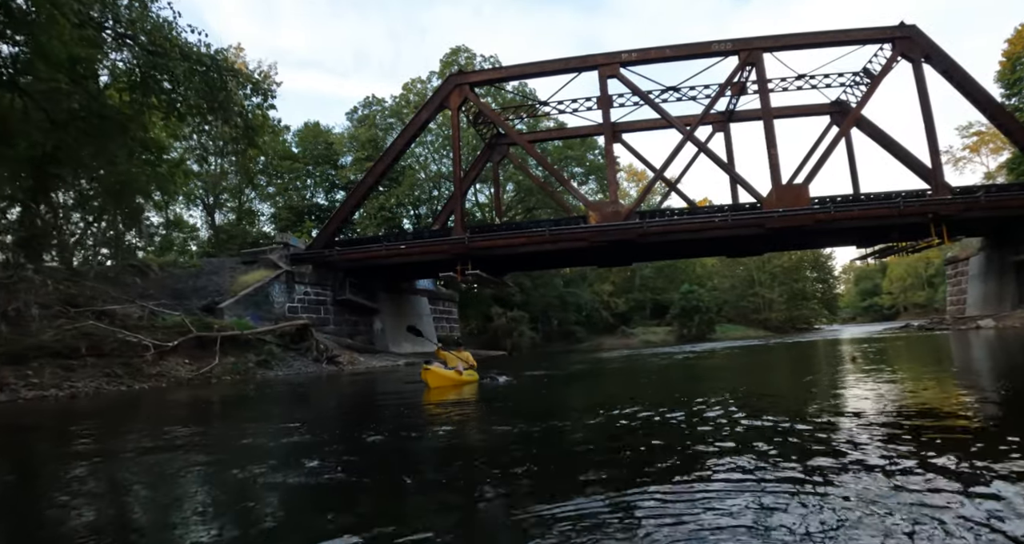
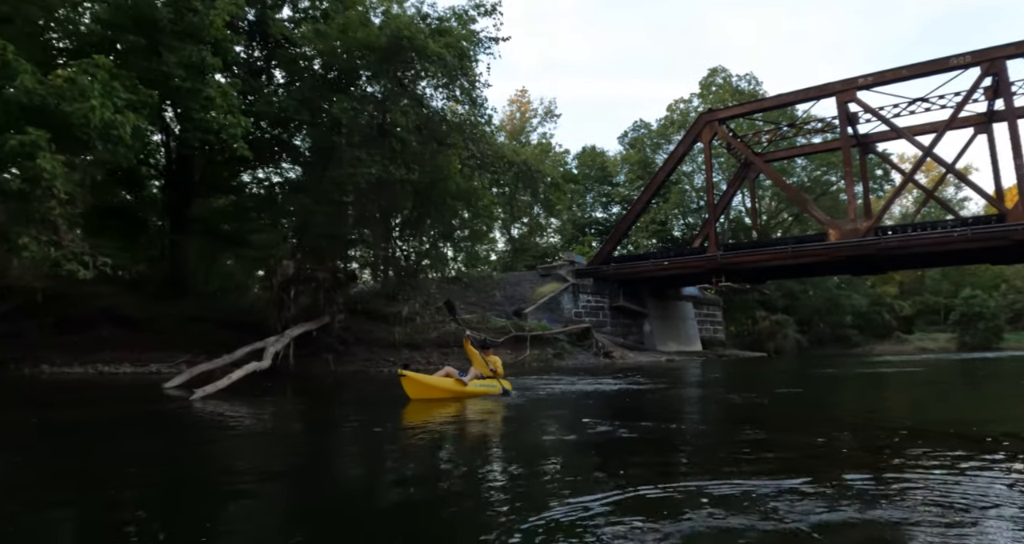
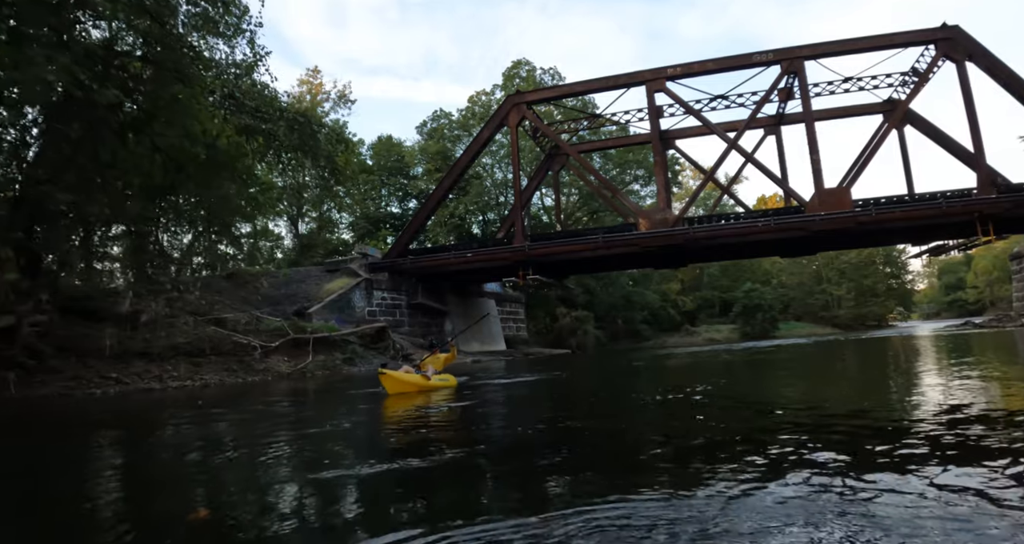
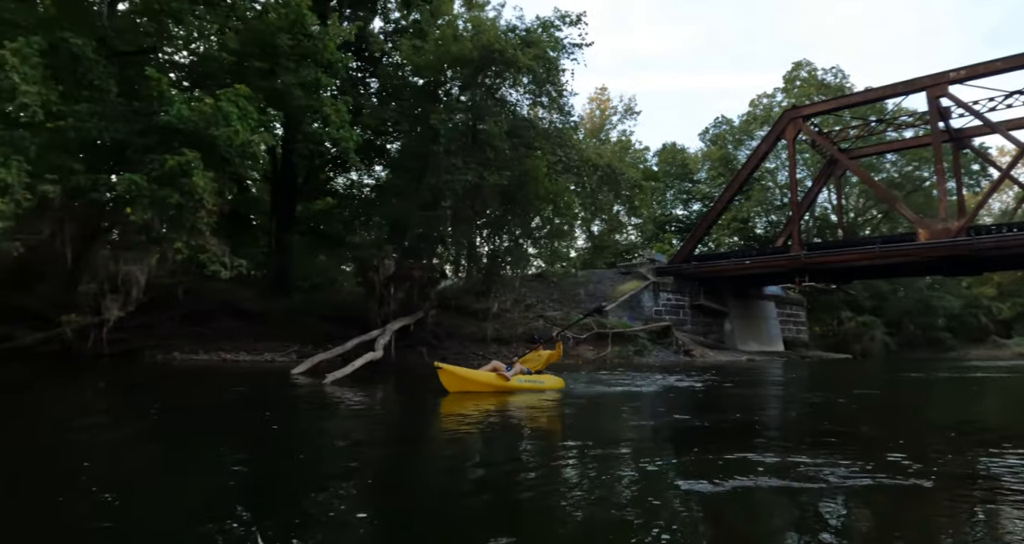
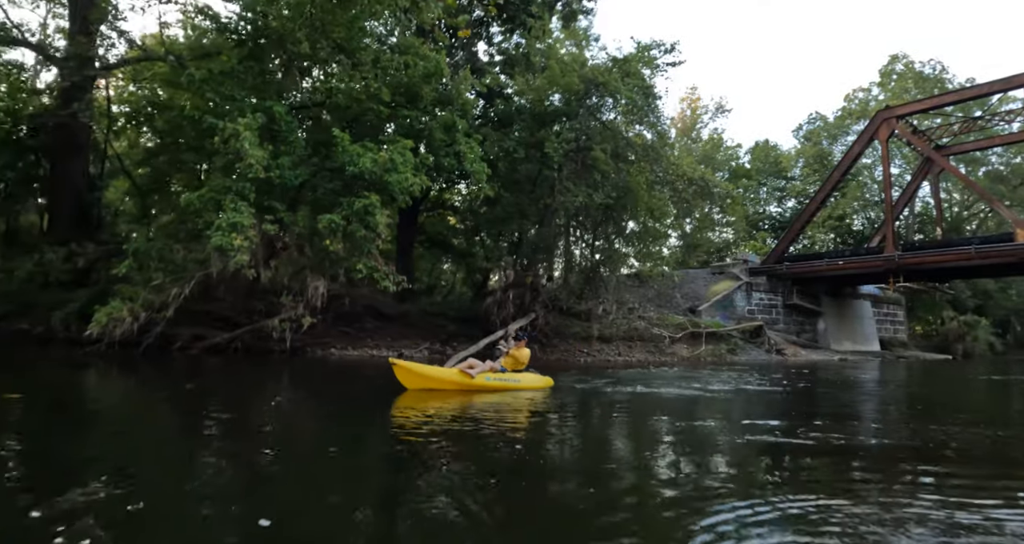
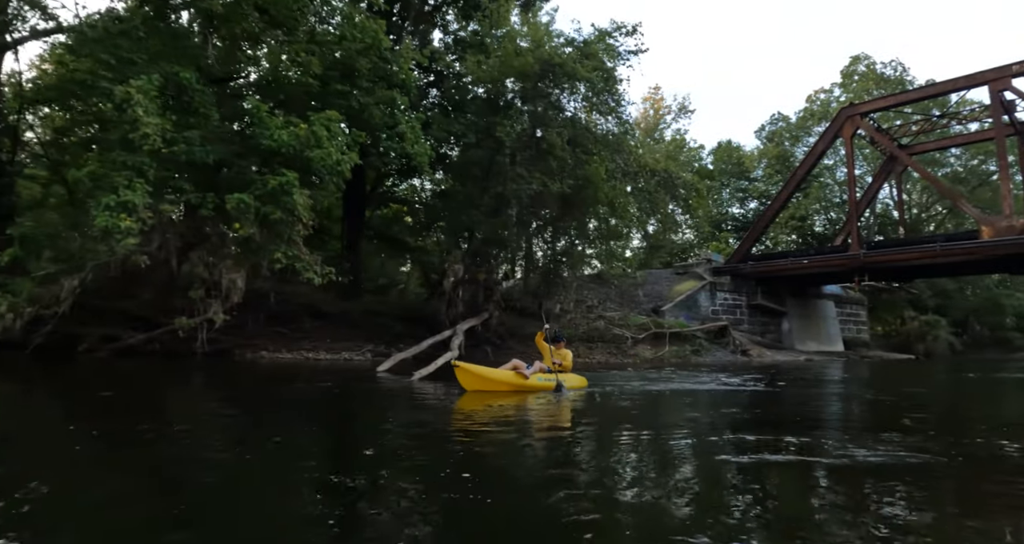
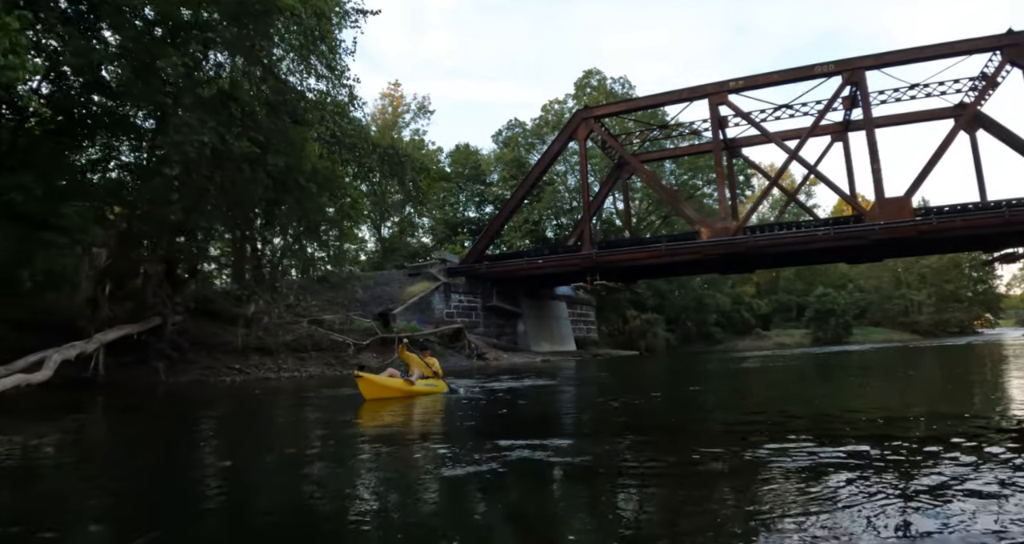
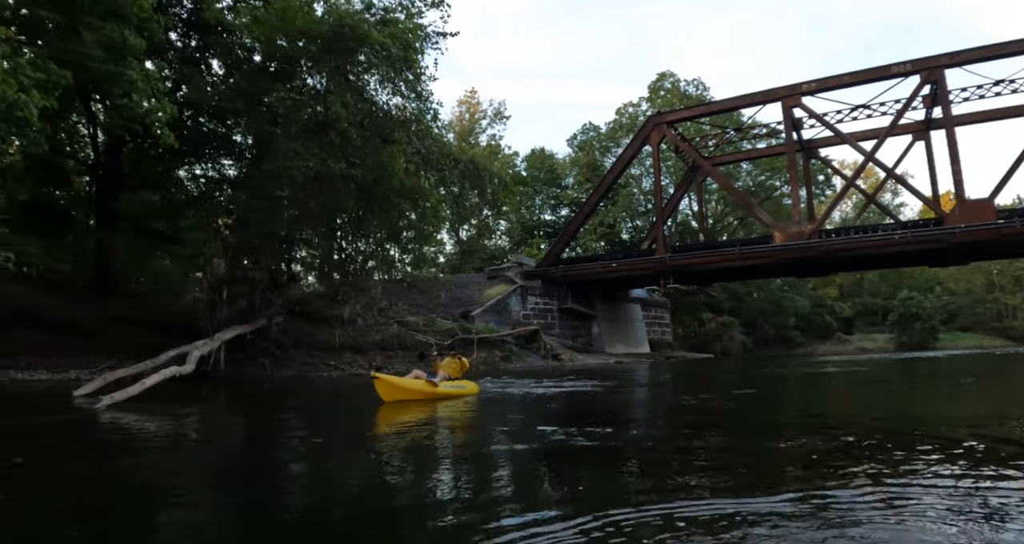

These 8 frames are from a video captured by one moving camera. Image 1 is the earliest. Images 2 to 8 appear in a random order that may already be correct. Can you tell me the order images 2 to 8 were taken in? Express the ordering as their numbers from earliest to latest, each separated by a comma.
3, 7, 8, 2, 4, 6, 5
